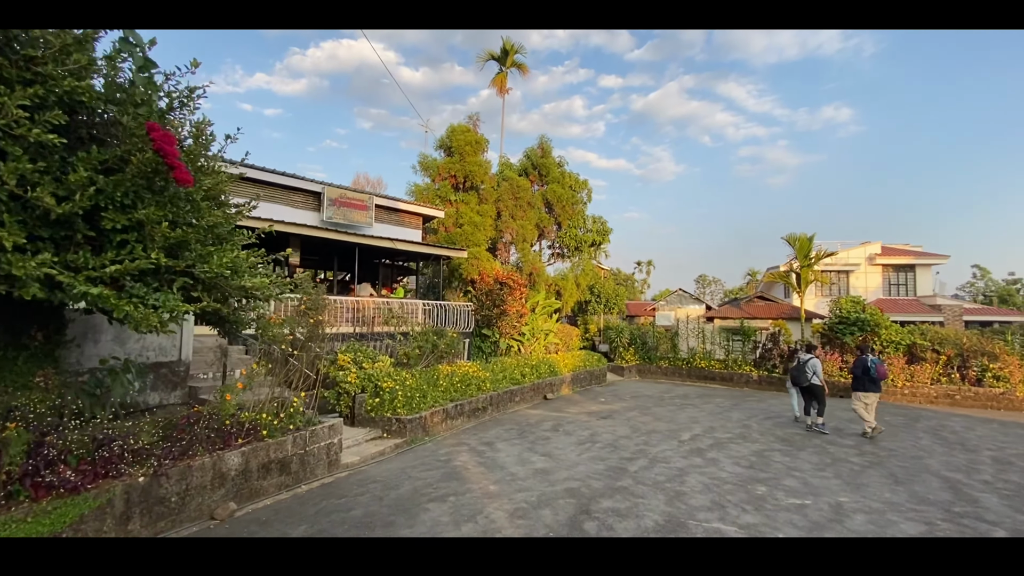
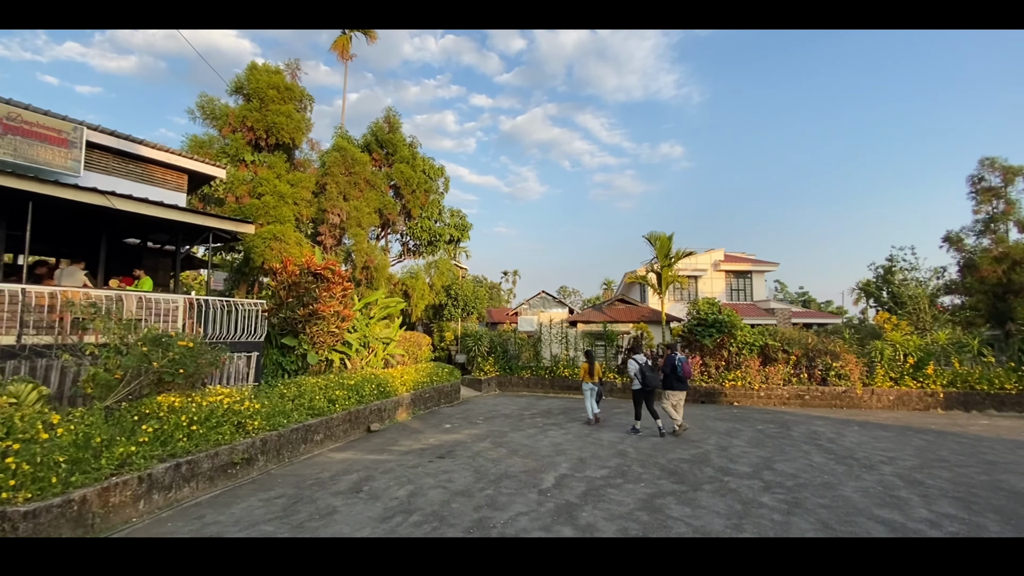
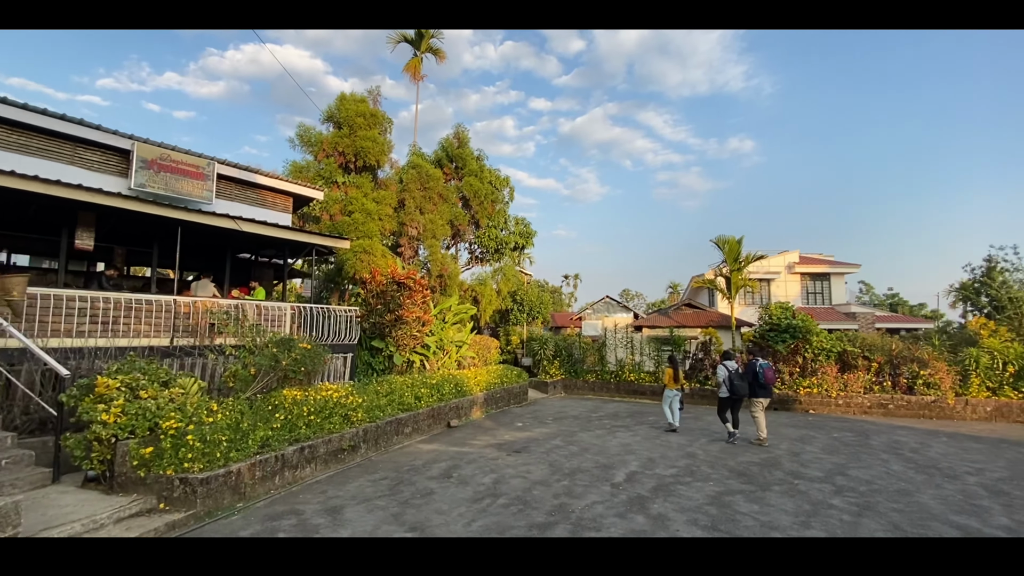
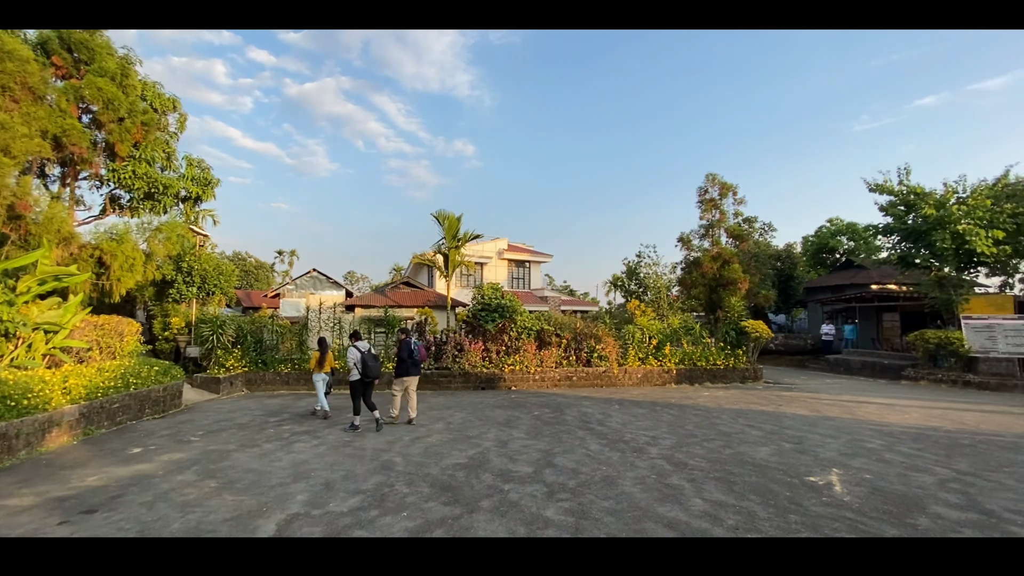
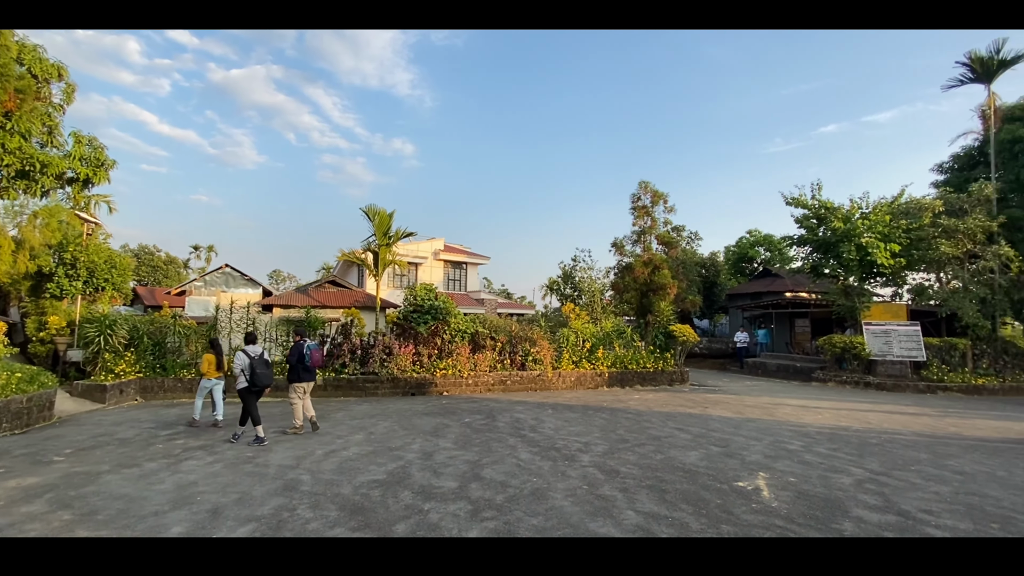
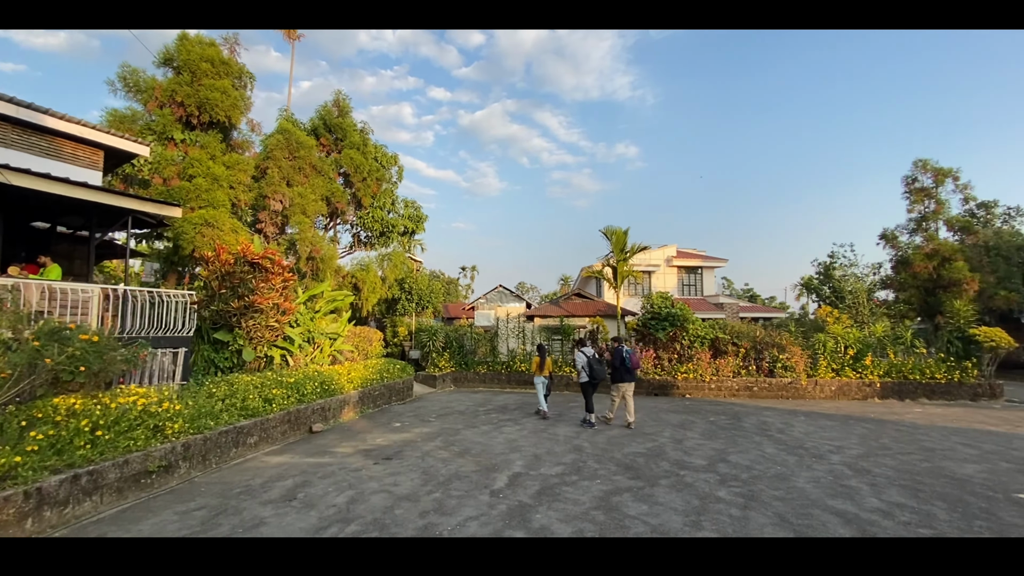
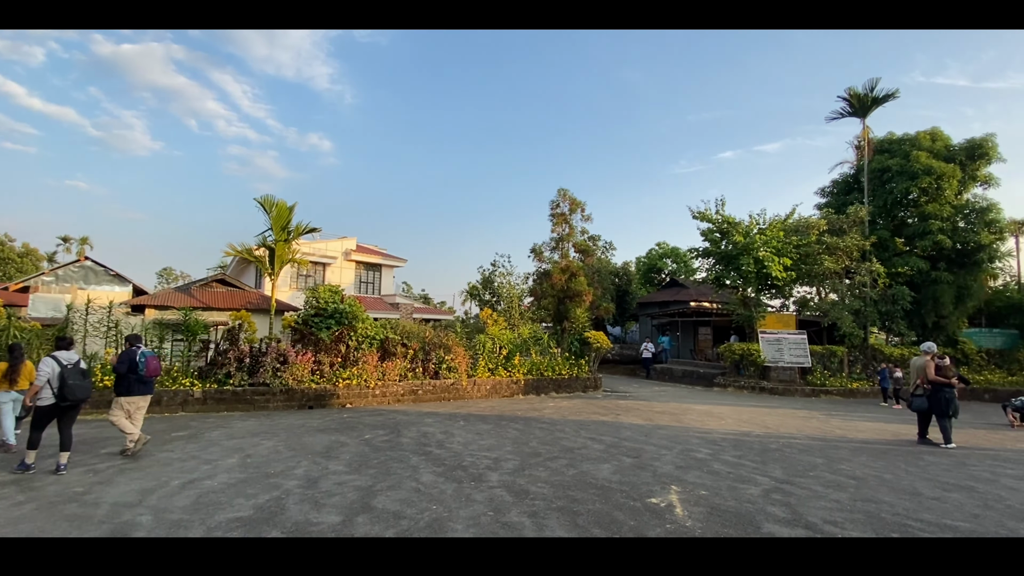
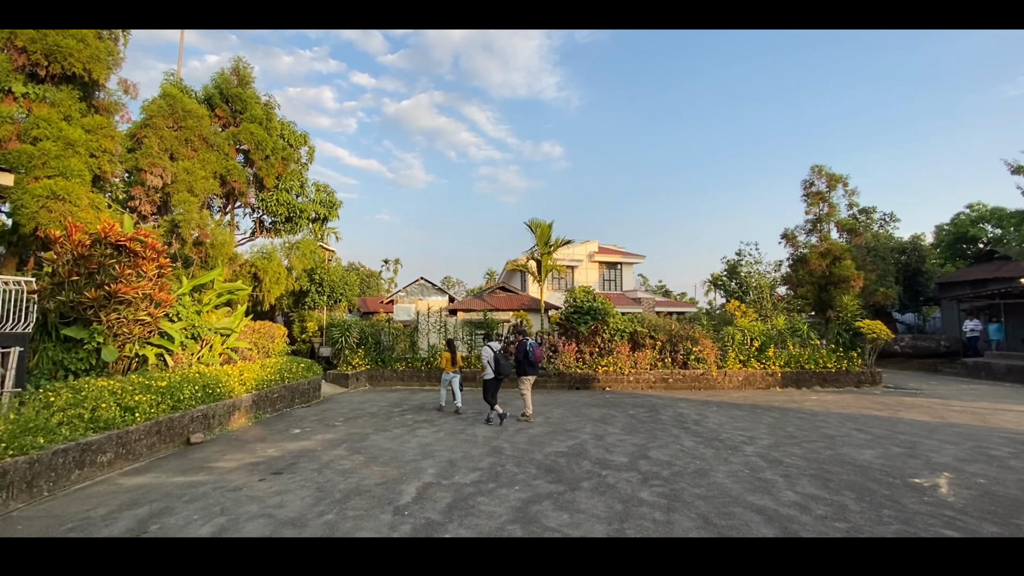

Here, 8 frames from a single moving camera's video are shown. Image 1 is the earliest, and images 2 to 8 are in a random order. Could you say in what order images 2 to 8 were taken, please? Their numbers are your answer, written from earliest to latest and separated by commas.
3, 2, 6, 8, 4, 5, 7
